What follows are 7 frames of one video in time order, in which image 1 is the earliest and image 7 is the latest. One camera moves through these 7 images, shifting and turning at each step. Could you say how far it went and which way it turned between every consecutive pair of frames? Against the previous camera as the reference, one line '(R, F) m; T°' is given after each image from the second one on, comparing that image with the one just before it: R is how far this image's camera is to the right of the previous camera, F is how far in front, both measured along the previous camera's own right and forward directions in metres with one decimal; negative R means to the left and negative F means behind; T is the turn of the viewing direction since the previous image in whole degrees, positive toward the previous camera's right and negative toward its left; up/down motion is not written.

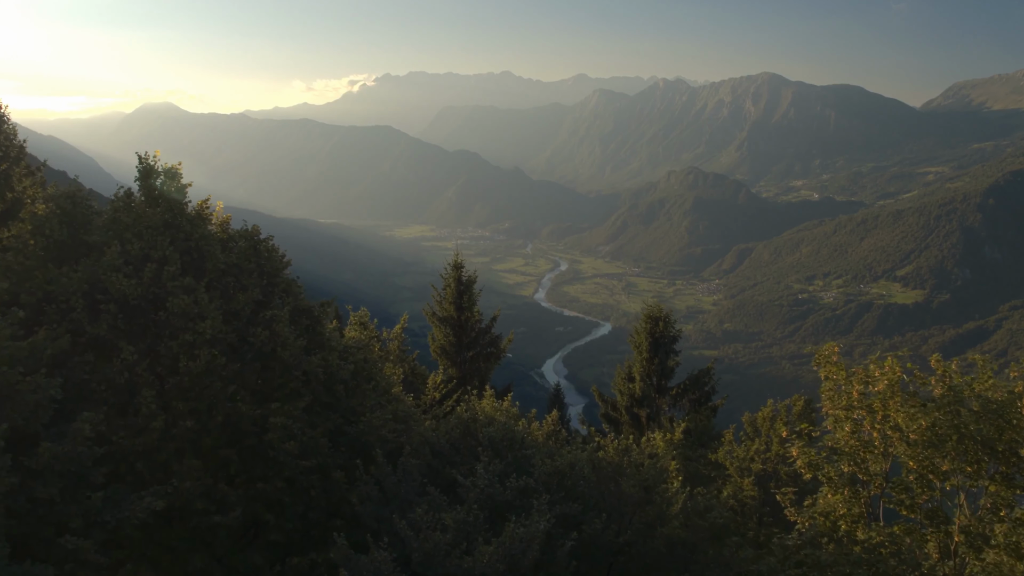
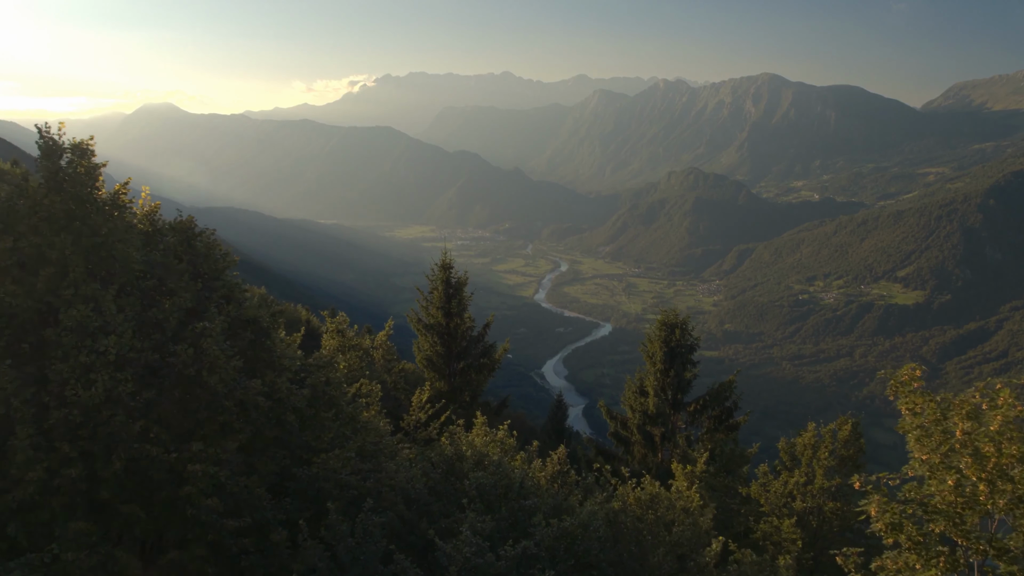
(+0.1, +1.2) m; 0°
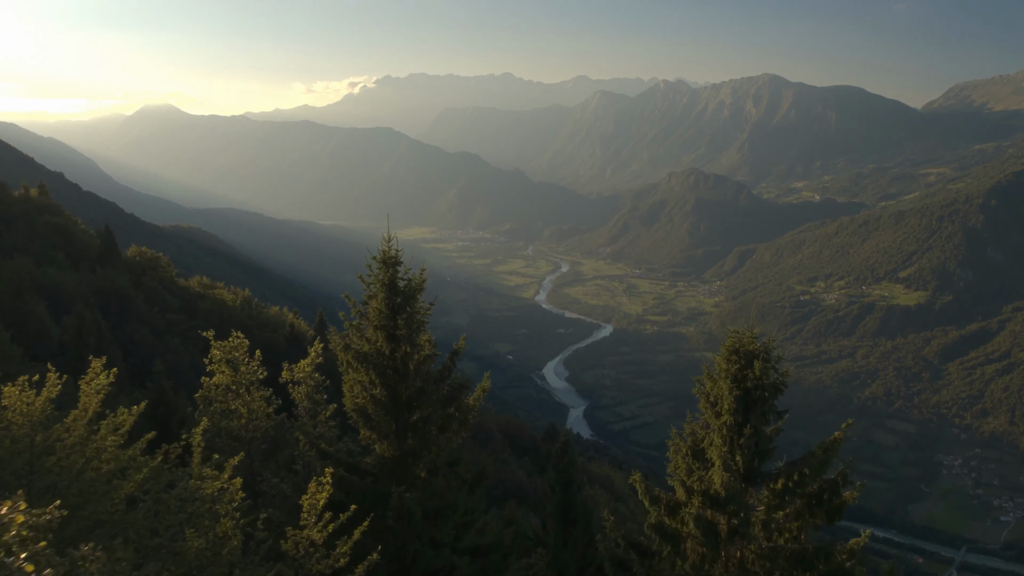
(+0.2, +3.4) m; 0°
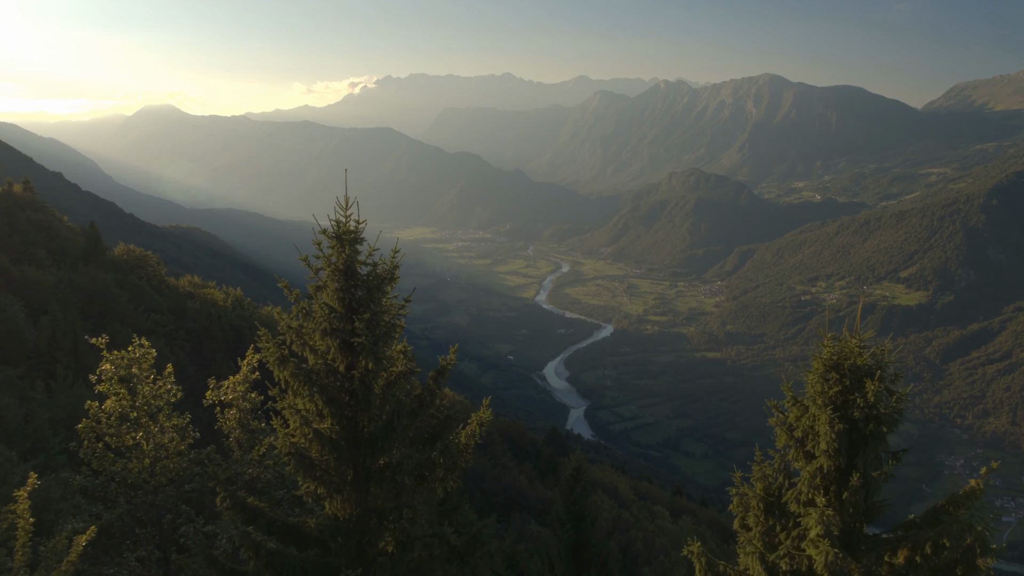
(0.0, +1.8) m; 0°
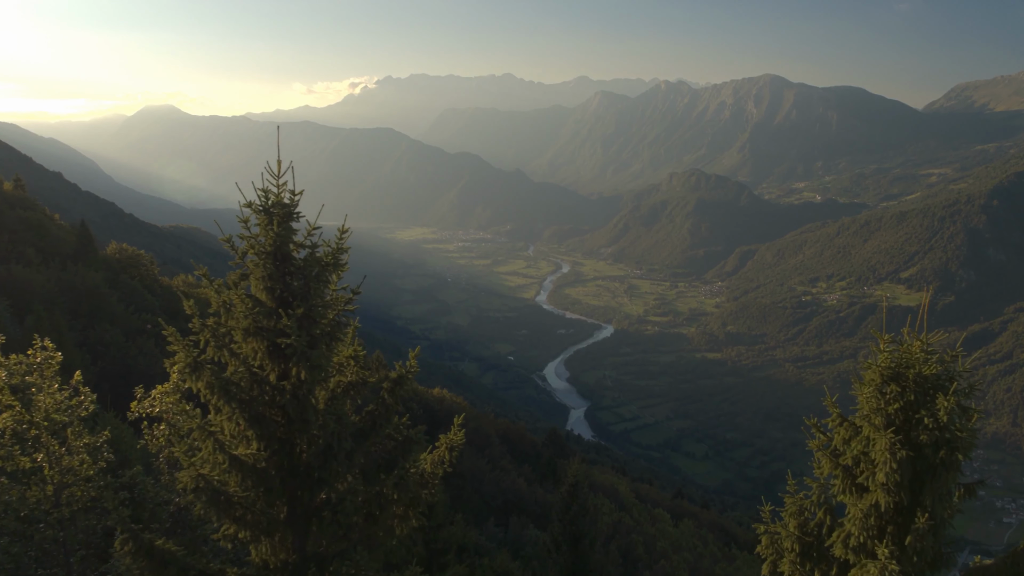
(+0.1, +0.8) m; 0°
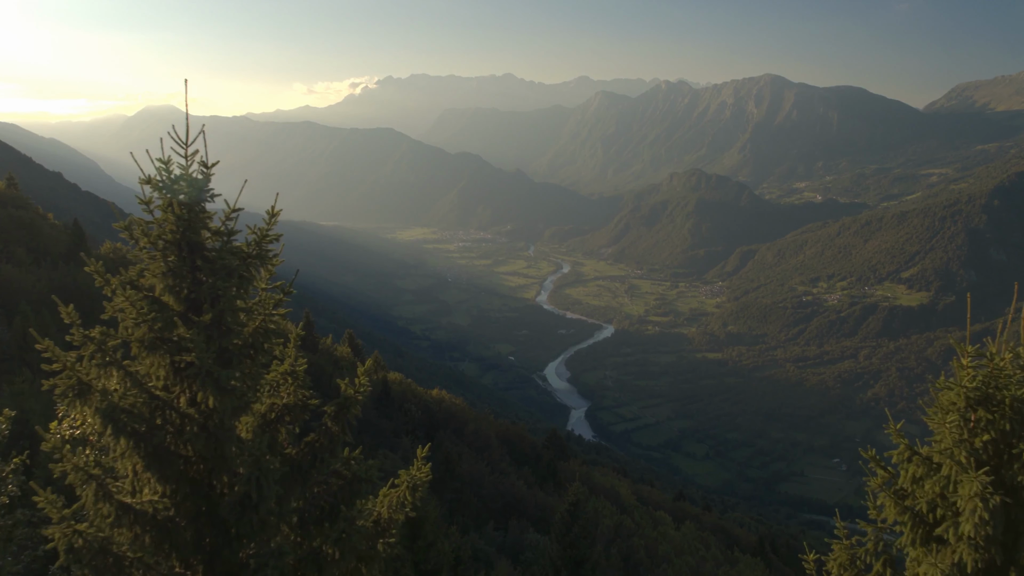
(+0.1, +0.7) m; 0°
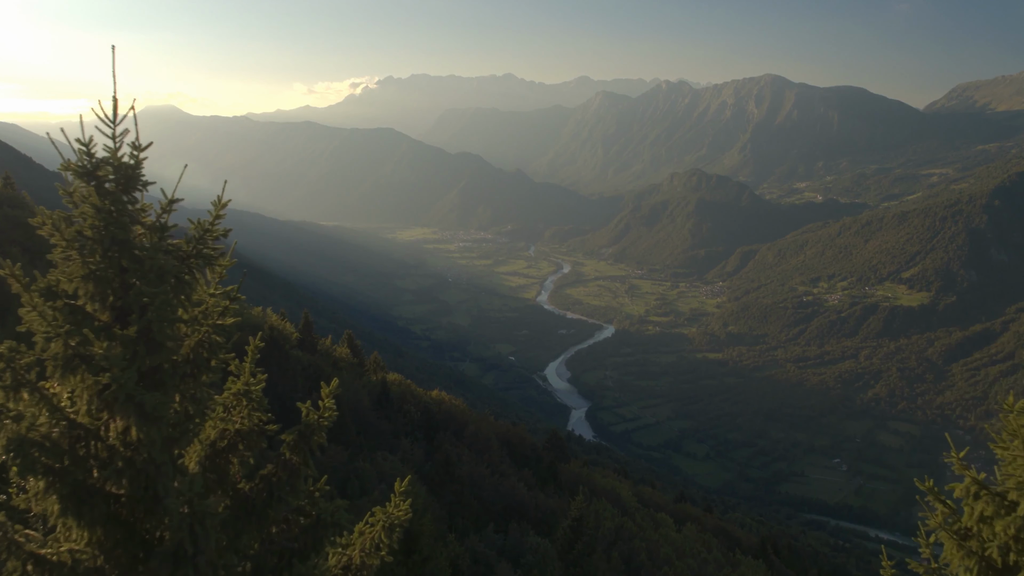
(0.0, +0.5) m; 0°
